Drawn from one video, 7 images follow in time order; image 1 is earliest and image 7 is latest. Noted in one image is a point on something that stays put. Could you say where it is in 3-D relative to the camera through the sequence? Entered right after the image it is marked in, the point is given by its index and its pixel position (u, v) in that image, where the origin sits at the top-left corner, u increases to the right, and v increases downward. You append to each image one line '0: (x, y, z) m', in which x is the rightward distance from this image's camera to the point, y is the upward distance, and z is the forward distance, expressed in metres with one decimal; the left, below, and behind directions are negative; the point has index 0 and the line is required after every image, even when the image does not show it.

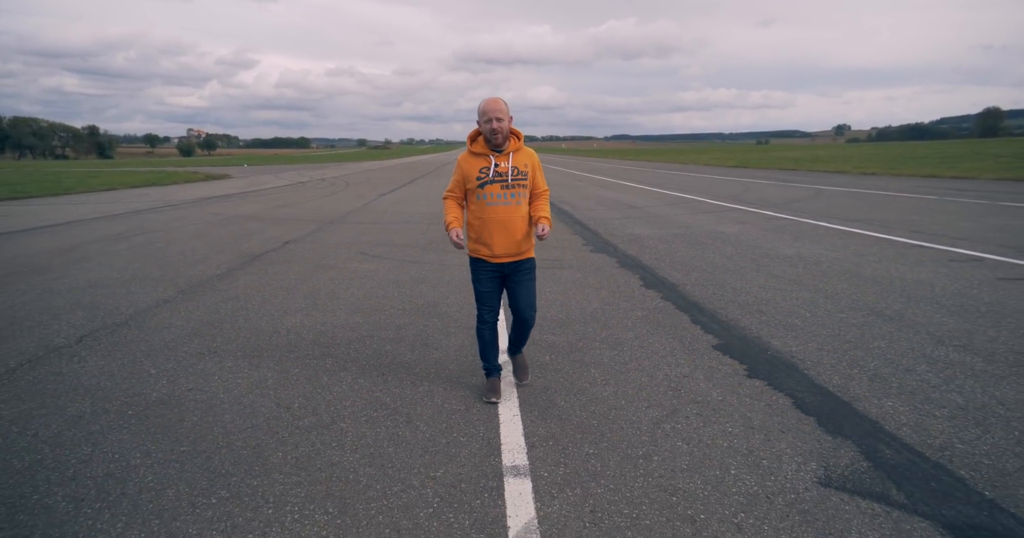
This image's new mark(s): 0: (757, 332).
0: (+2.2, -0.5, +4.9) m
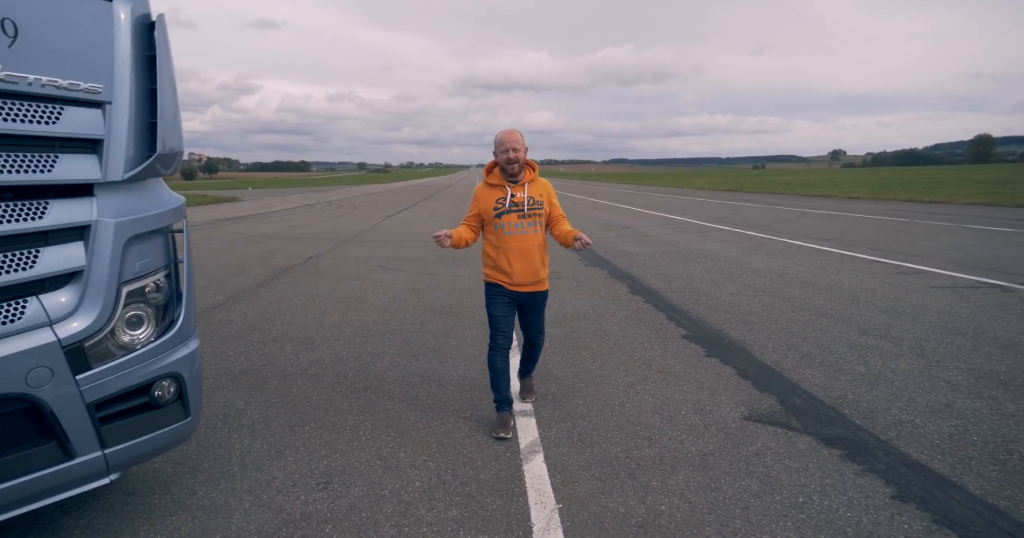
0: (+2.3, -0.6, +6.0) m
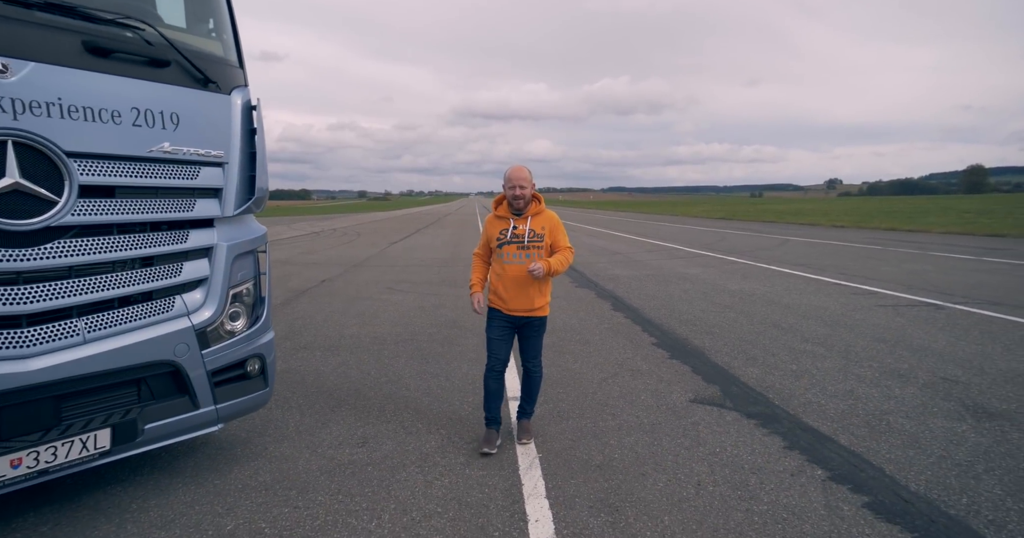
0: (+2.2, -0.8, +7.0) m
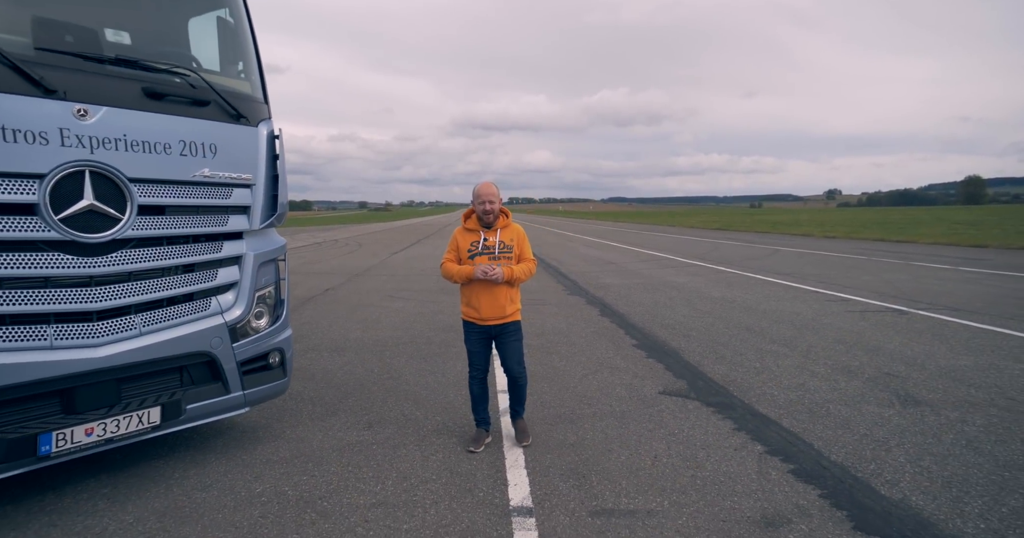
0: (+2.1, -0.9, +7.5) m
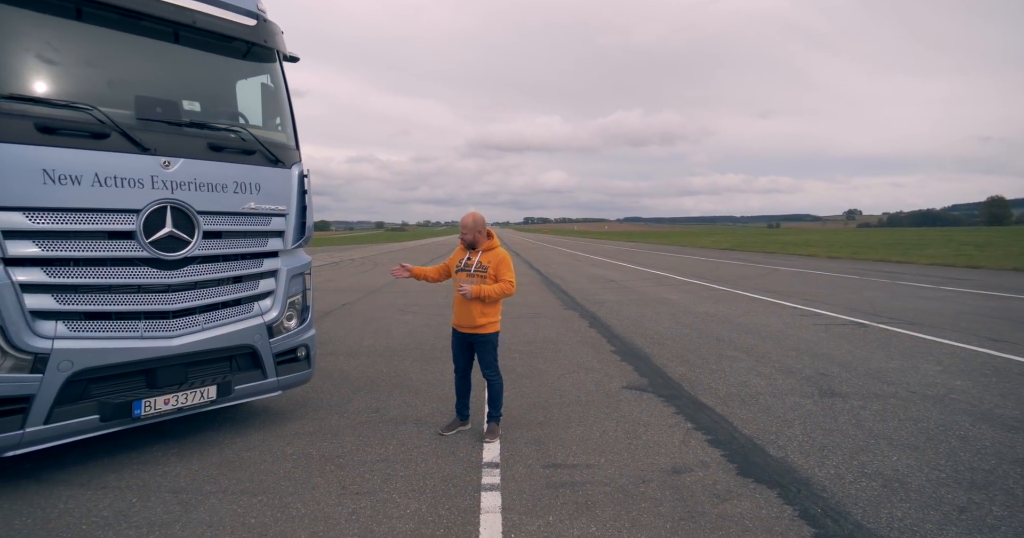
0: (+2.0, -1.2, +8.4) m
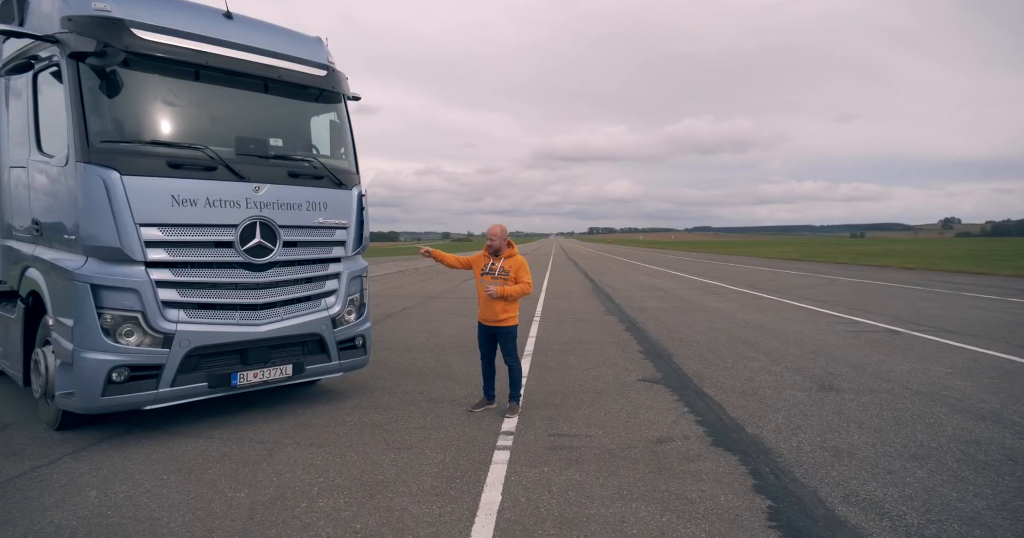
0: (+2.6, -1.3, +9.0) m
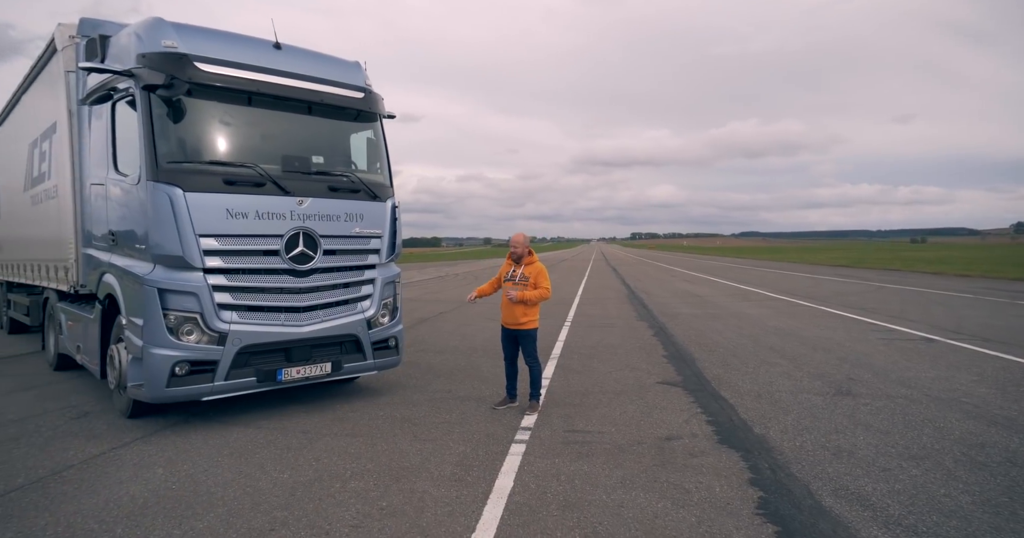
0: (+3.0, -1.4, +9.2) m
